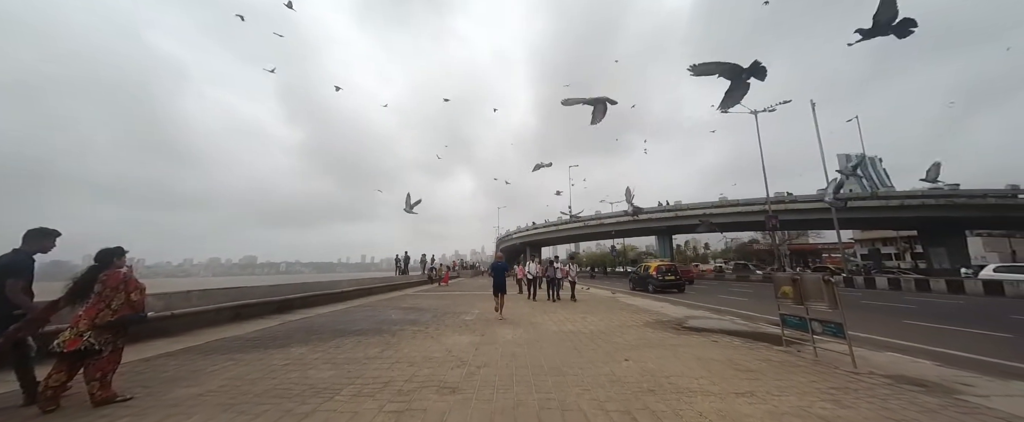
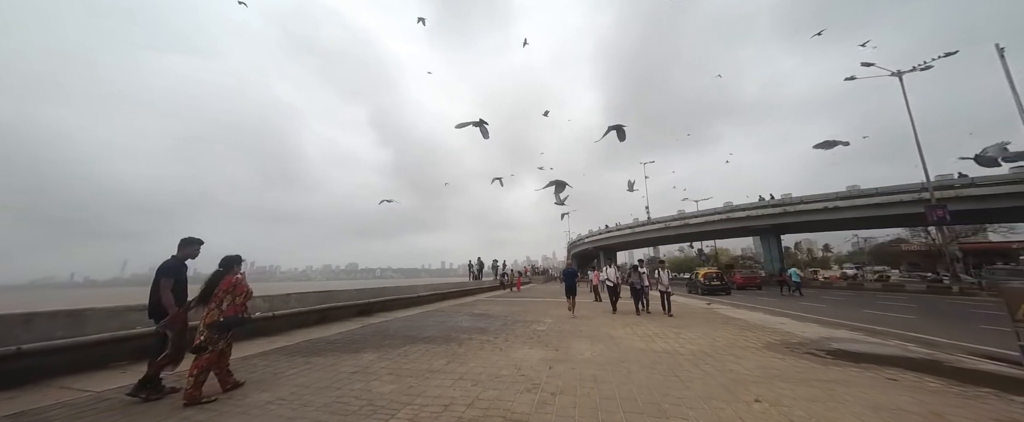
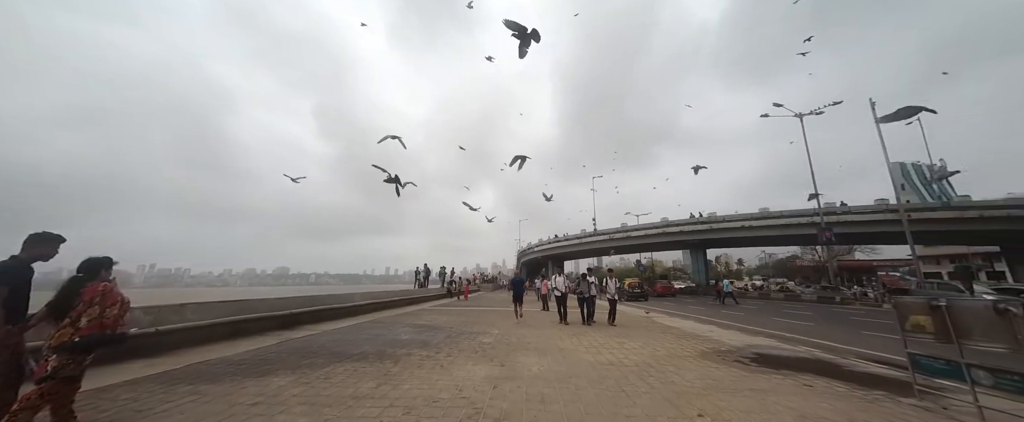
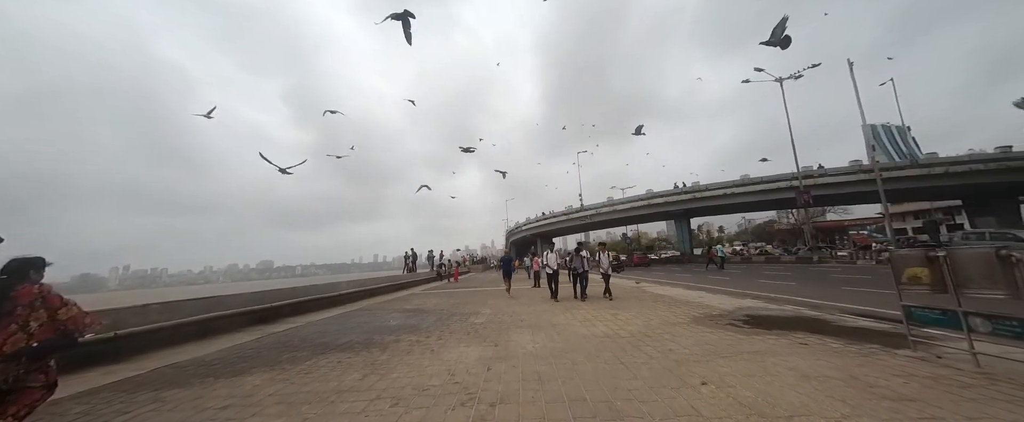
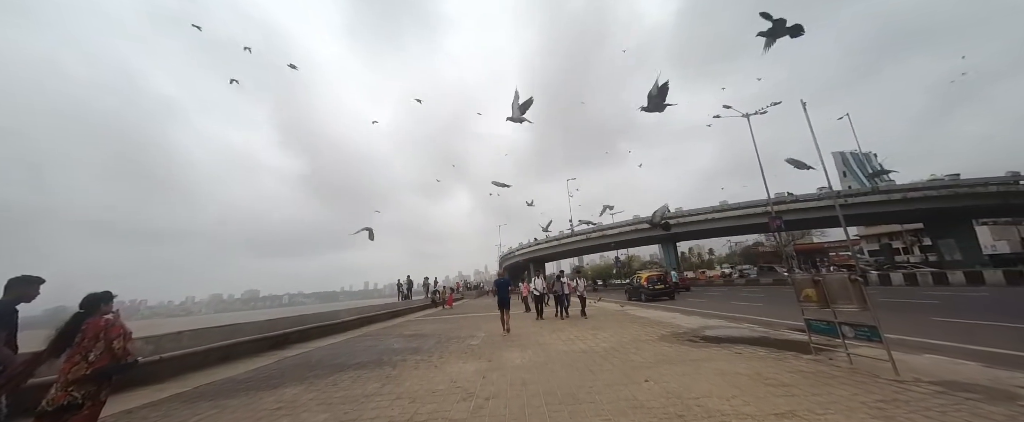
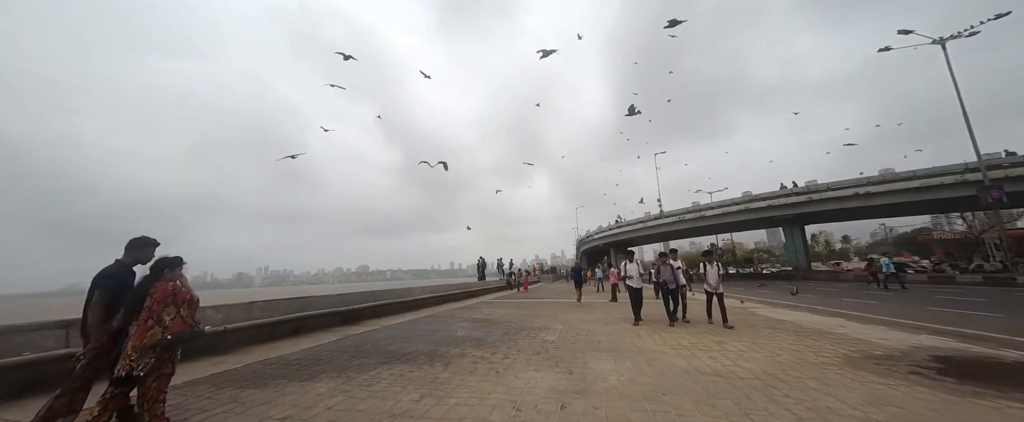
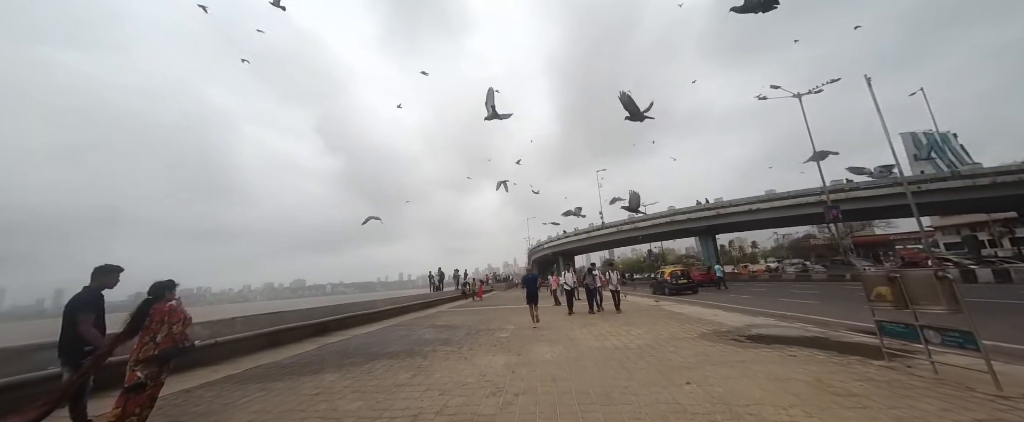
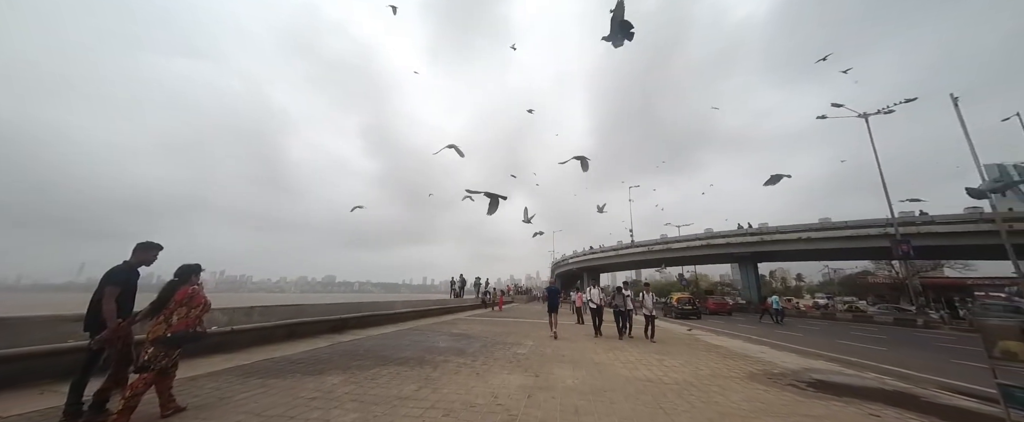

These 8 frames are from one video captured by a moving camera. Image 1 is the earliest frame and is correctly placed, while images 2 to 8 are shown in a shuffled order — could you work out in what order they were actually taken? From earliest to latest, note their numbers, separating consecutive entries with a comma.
5, 7, 2, 8, 3, 4, 6
